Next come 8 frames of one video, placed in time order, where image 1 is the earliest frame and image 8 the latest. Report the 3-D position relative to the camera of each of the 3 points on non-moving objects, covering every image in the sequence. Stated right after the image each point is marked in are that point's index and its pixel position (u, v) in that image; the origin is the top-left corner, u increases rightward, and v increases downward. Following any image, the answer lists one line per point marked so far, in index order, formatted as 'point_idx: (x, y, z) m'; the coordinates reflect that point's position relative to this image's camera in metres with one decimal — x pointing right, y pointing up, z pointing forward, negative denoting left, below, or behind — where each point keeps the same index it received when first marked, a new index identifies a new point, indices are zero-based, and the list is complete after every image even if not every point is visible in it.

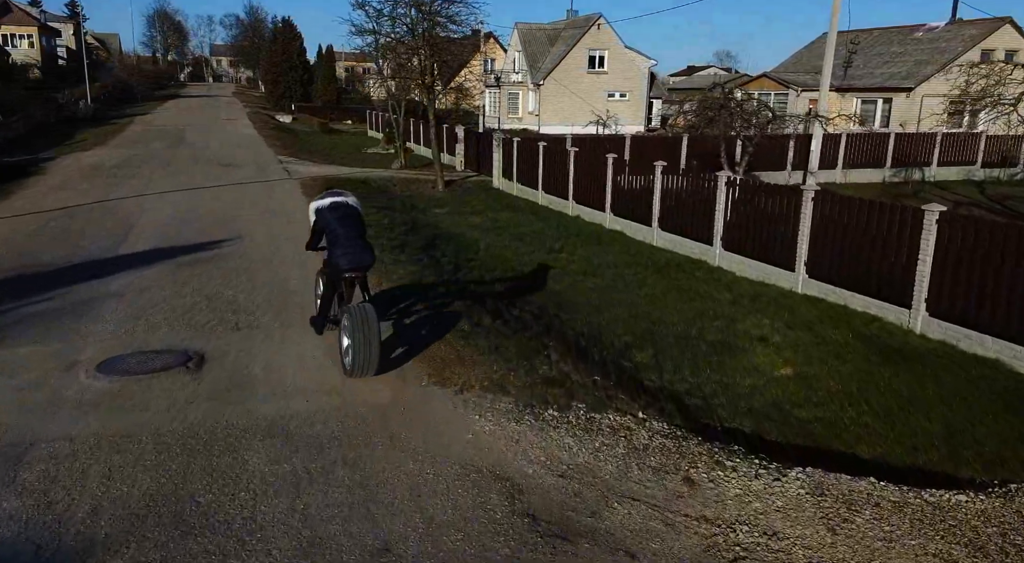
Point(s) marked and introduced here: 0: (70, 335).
0: (-3.7, -0.5, +5.8) m
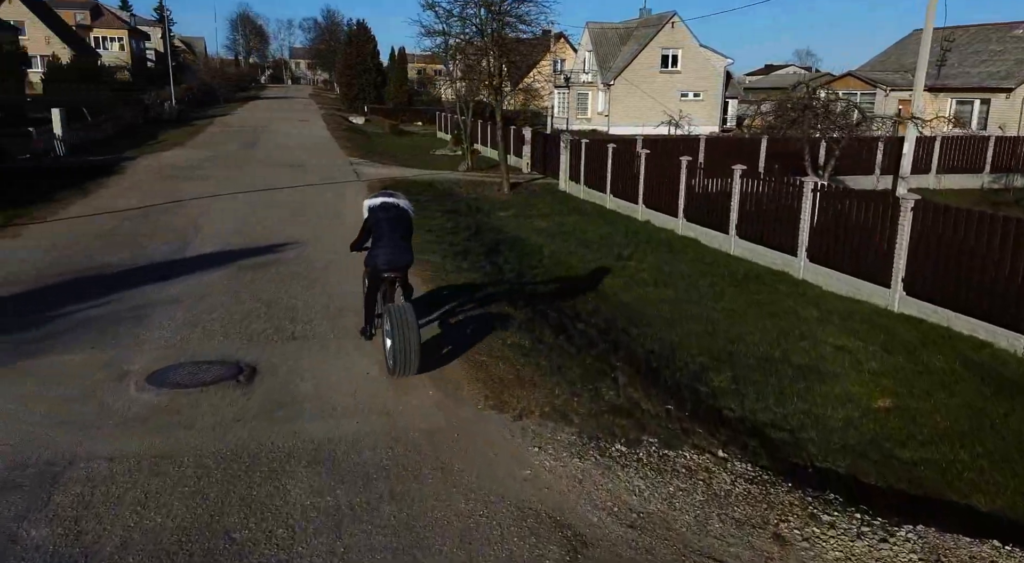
0: (-3.1, -0.5, +5.7) m
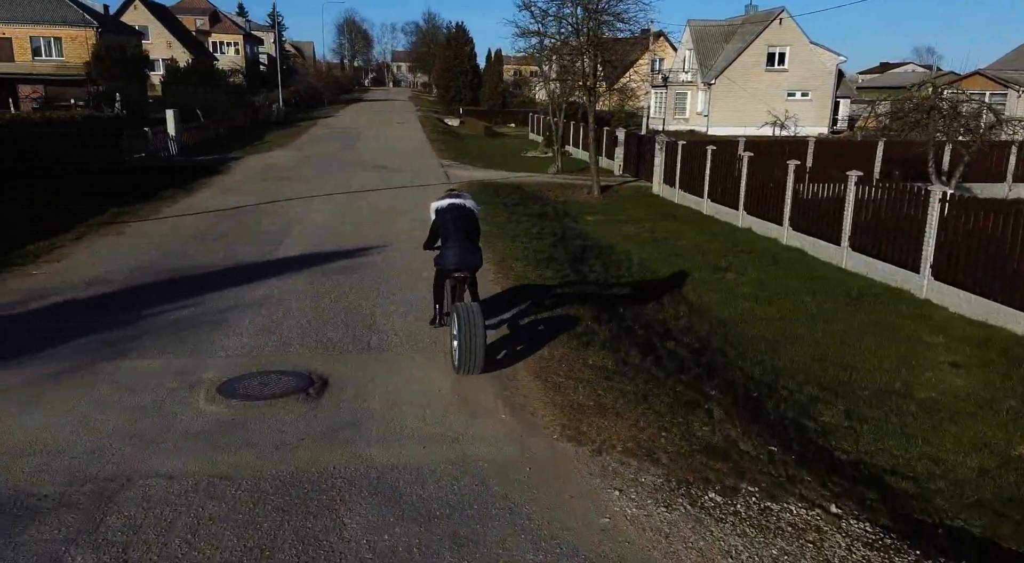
0: (-2.5, -0.5, +5.6) m
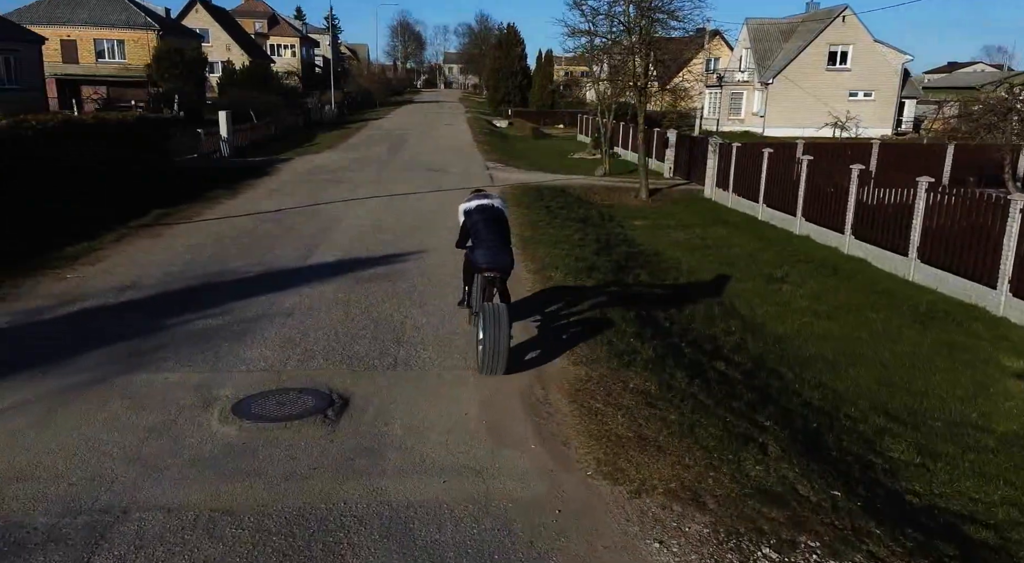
0: (-2.2, -0.6, +5.4) m
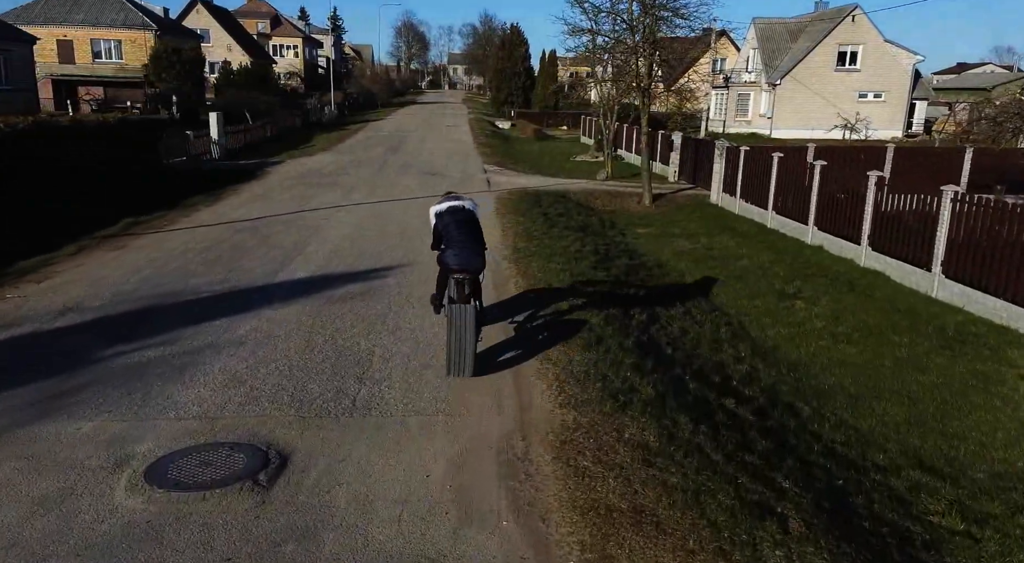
0: (-2.4, -0.8, +4.7) m
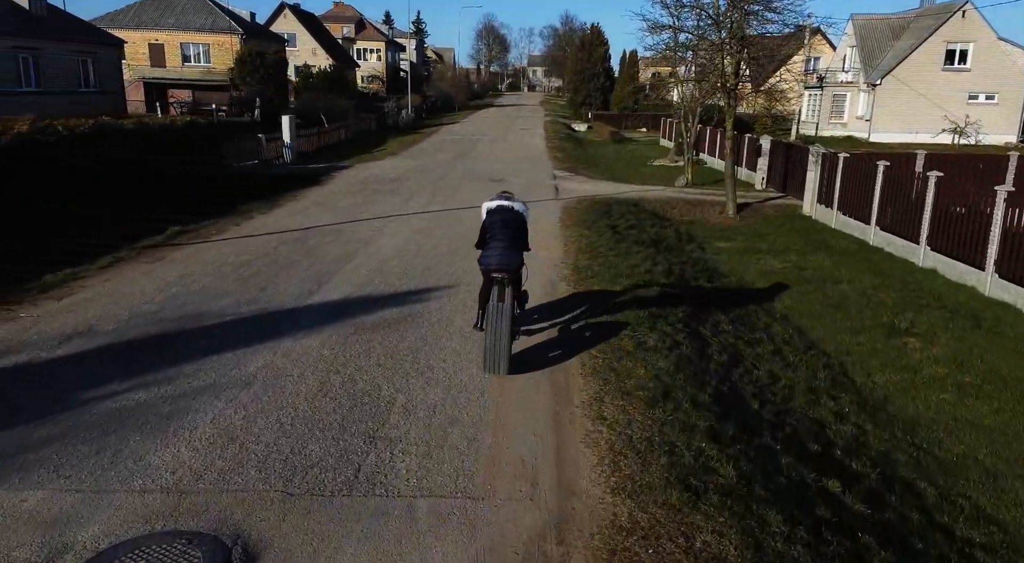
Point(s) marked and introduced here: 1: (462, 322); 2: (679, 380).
0: (-2.2, -1.0, +3.9) m
1: (-0.5, -0.4, +6.9) m
2: (+1.4, -0.8, +5.7) m
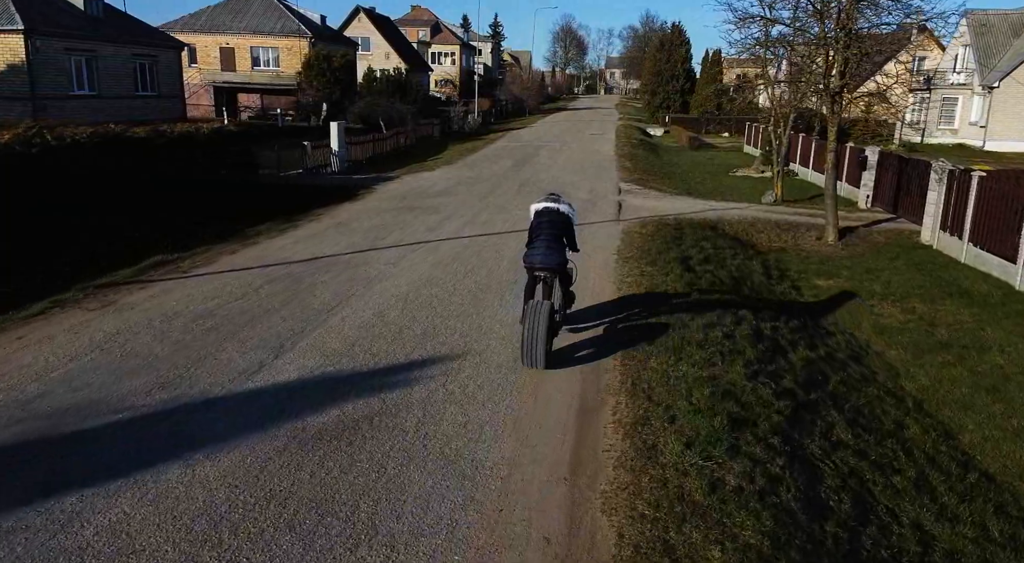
0: (-2.4, -1.6, +2.0) m
1: (-0.4, -1.0, +4.8) m
2: (+1.3, -1.5, +3.4) m
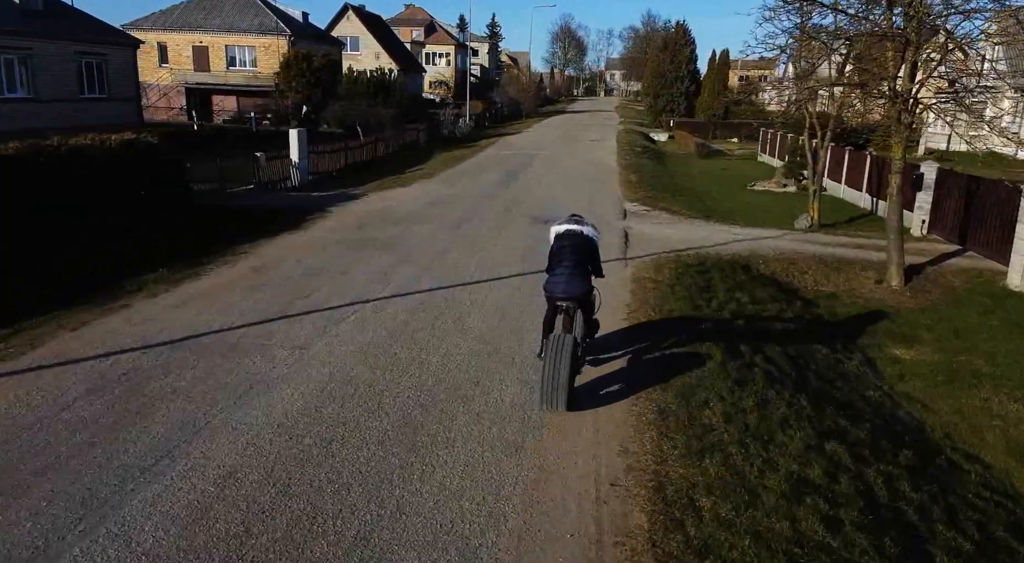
0: (-2.7, -2.4, -0.9) m
1: (-0.7, -1.8, +1.9) m
2: (+1.0, -2.3, +0.5) m
